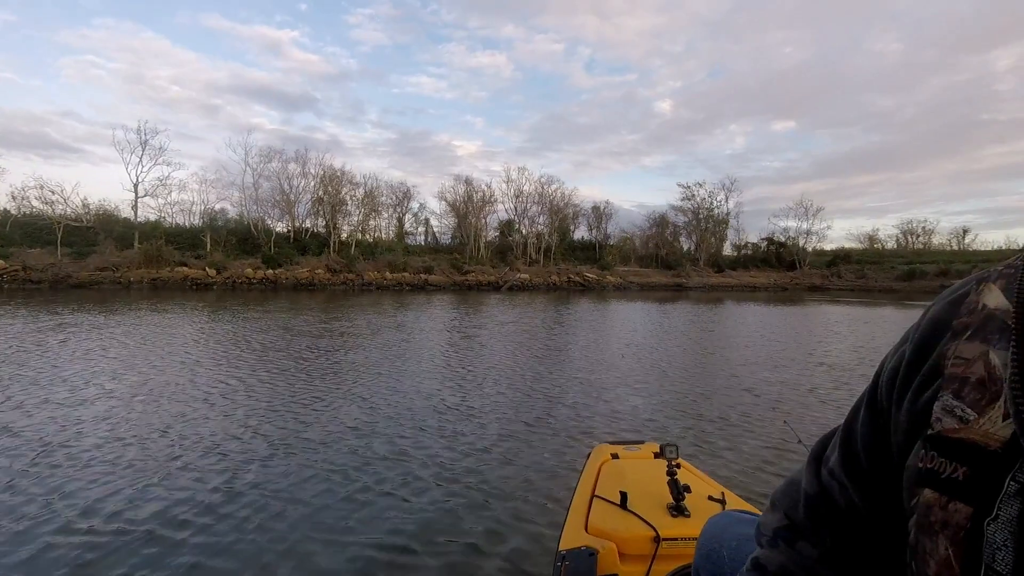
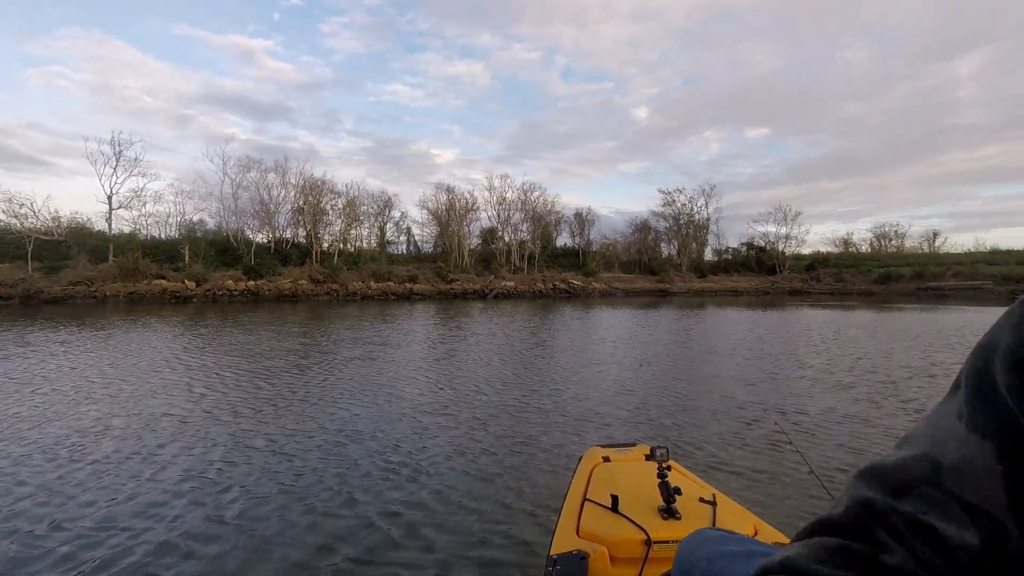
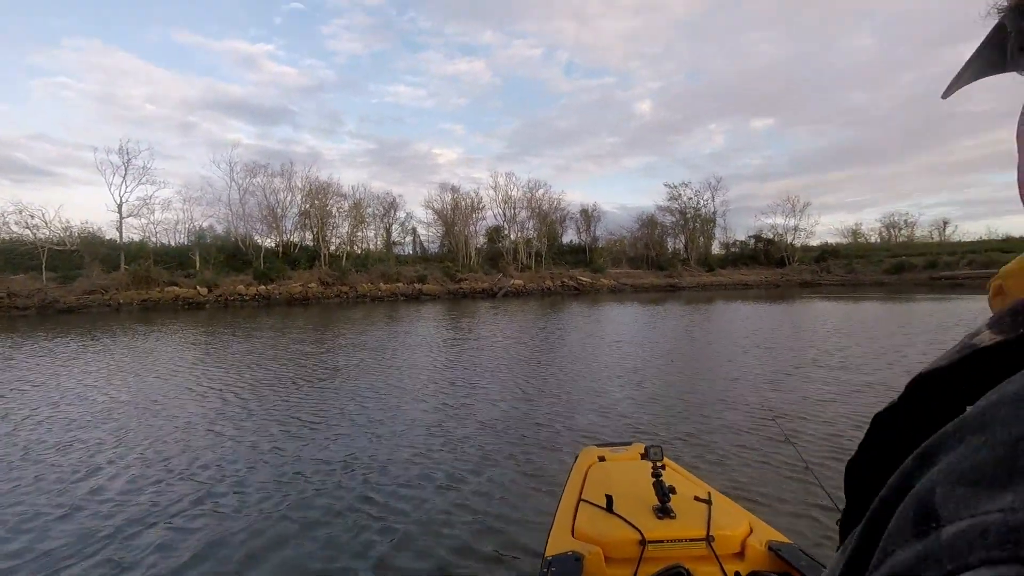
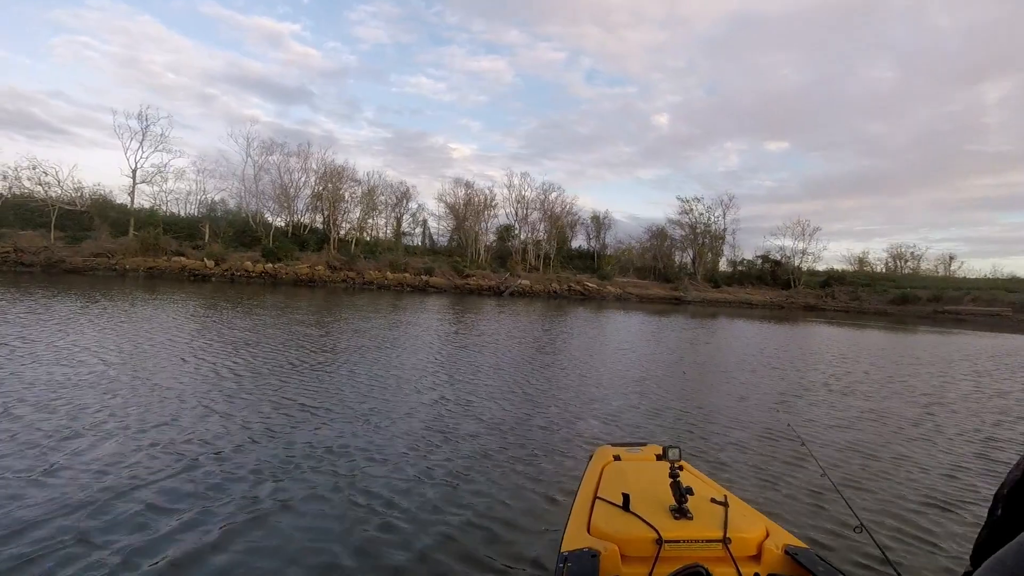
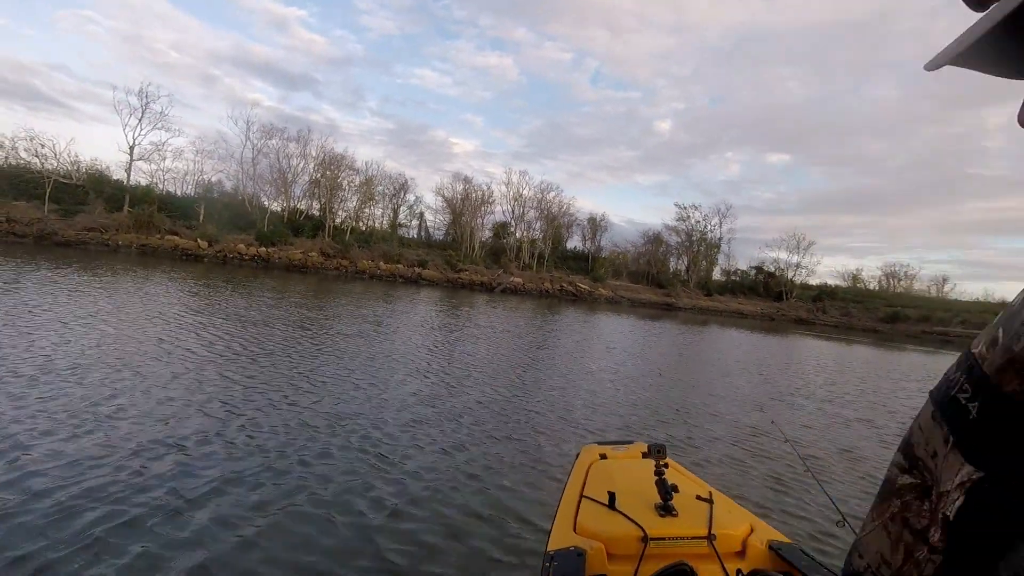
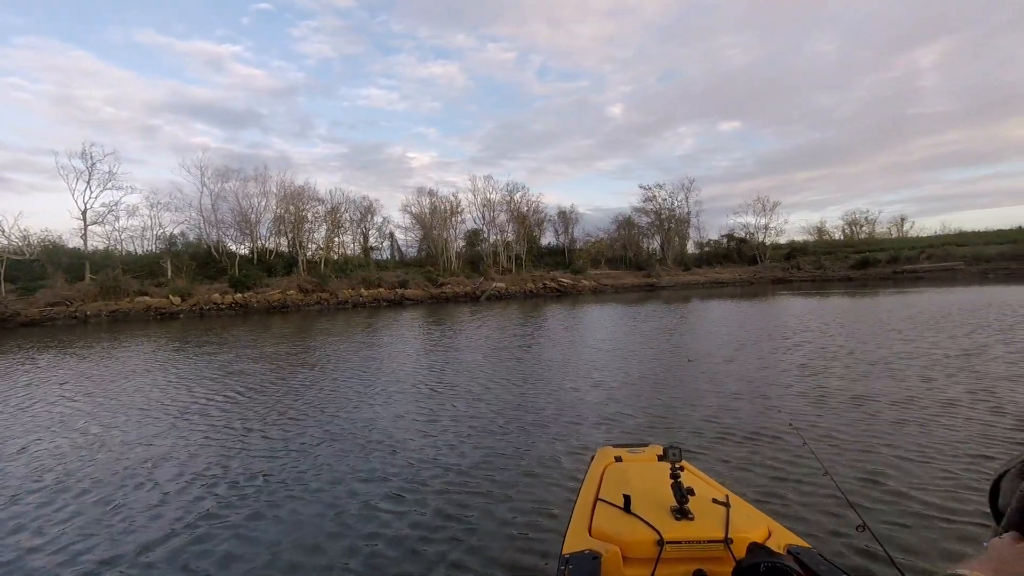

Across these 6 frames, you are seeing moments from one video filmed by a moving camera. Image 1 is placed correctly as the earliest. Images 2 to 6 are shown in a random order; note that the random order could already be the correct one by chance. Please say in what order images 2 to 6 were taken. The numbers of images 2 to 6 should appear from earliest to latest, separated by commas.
2, 5, 3, 4, 6
